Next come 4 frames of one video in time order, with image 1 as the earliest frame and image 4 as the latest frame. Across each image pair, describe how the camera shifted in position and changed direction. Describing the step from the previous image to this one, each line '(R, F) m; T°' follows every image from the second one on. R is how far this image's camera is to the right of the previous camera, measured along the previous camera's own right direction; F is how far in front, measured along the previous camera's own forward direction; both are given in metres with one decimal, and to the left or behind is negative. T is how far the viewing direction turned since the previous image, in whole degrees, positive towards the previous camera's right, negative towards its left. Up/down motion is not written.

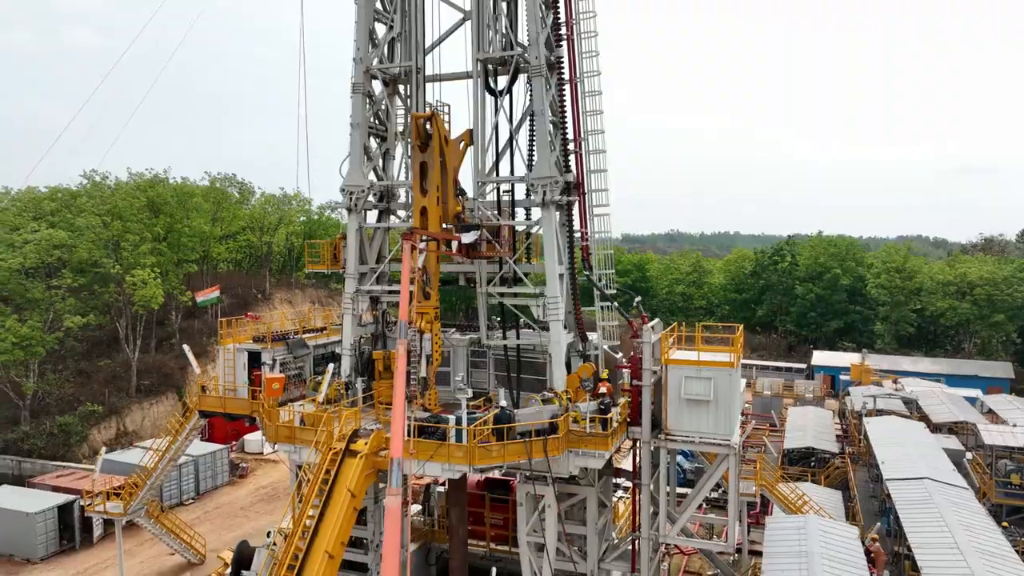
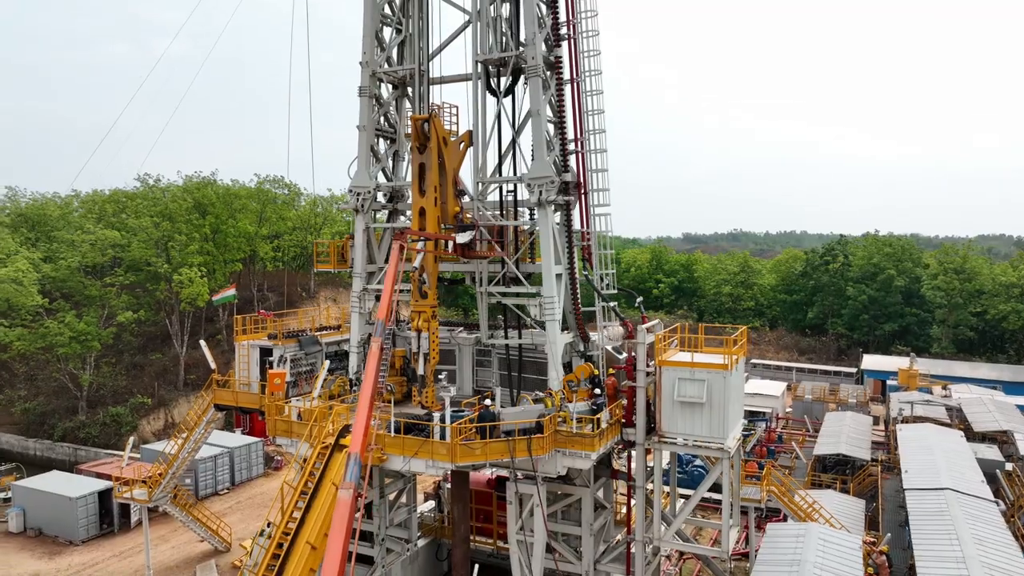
(+2.4, -0.1) m; -4°
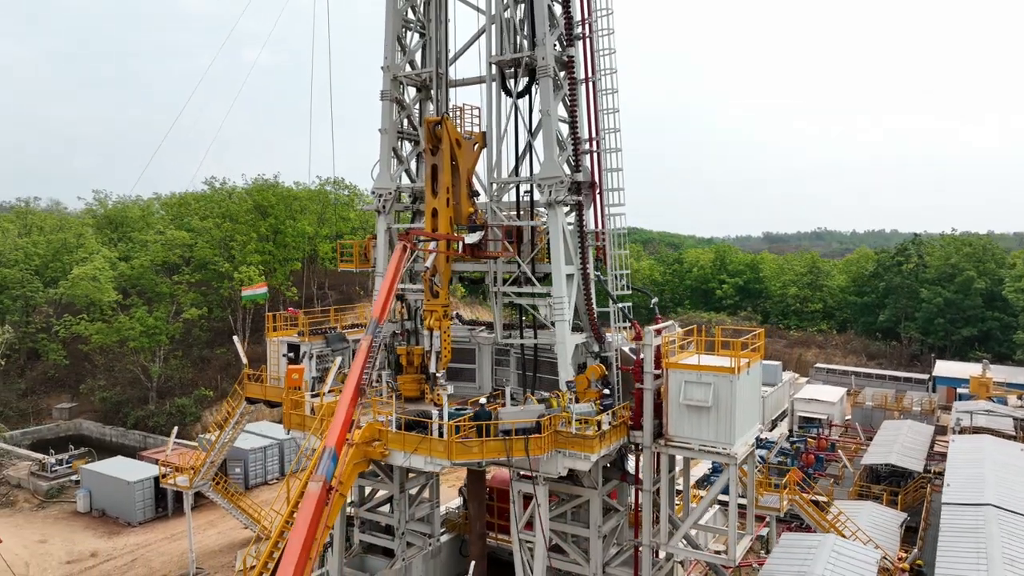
(+2.4, 0.0) m; -6°
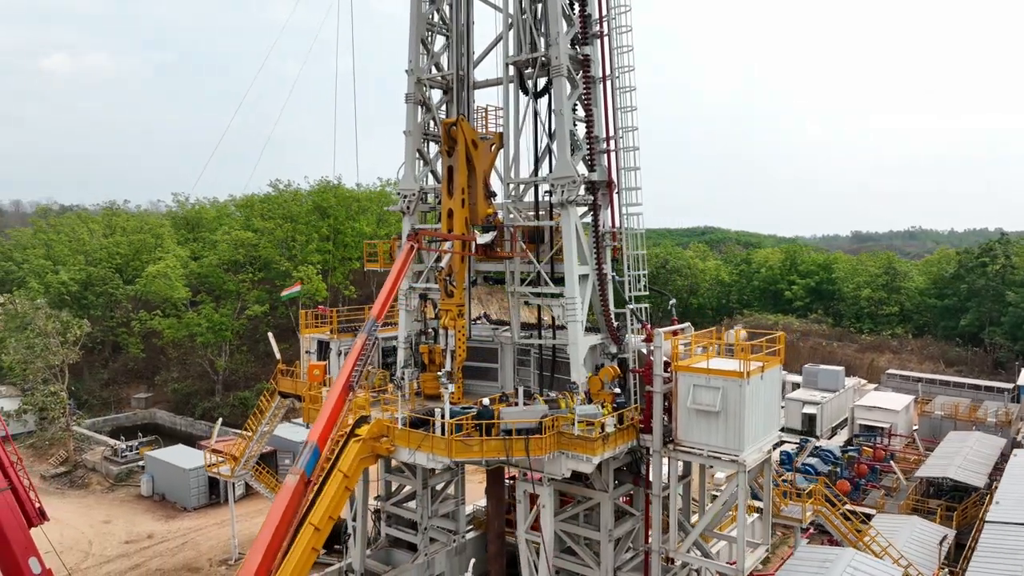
(+2.4, 0.0) m; -6°
